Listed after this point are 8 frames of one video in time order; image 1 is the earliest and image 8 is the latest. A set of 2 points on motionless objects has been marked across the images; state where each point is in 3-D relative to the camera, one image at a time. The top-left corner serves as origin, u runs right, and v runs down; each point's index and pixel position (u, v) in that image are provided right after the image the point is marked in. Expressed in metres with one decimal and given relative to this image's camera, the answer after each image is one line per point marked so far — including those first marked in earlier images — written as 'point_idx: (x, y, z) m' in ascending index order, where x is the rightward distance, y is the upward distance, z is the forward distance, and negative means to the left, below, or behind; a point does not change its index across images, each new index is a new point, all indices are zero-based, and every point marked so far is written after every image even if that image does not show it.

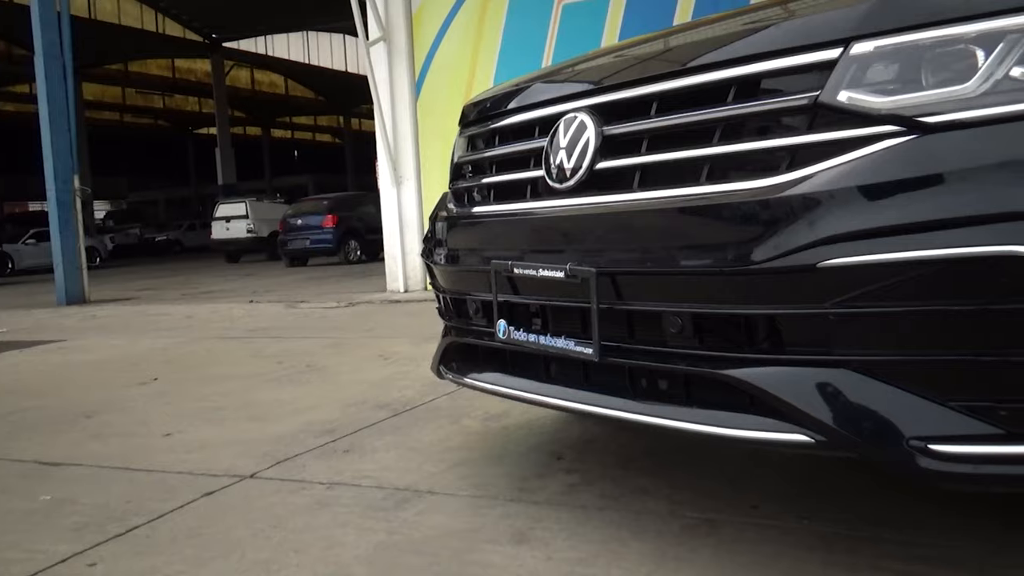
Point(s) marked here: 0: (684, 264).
0: (+0.3, 0.0, +1.6) m
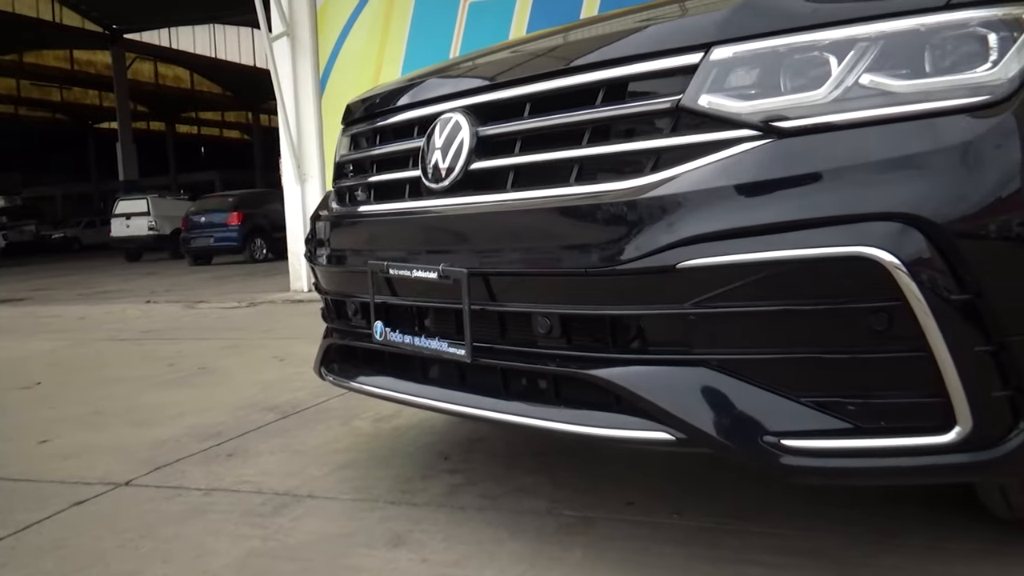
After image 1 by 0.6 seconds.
0: (+0.1, 0.0, +1.6) m
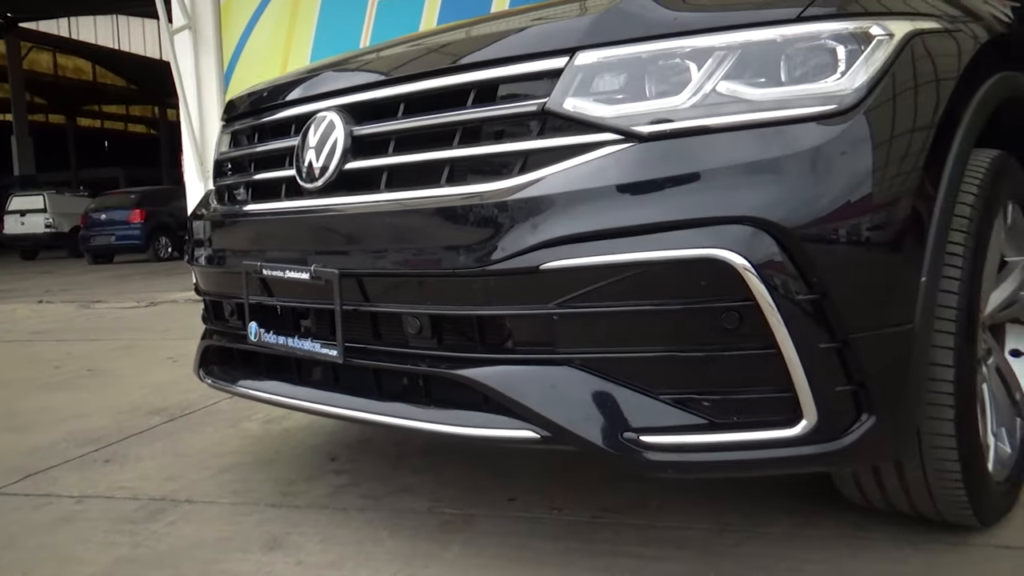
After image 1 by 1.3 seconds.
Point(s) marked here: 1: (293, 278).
0: (-0.2, 0.0, +1.6) m
1: (-0.4, 0.0, +1.8) m
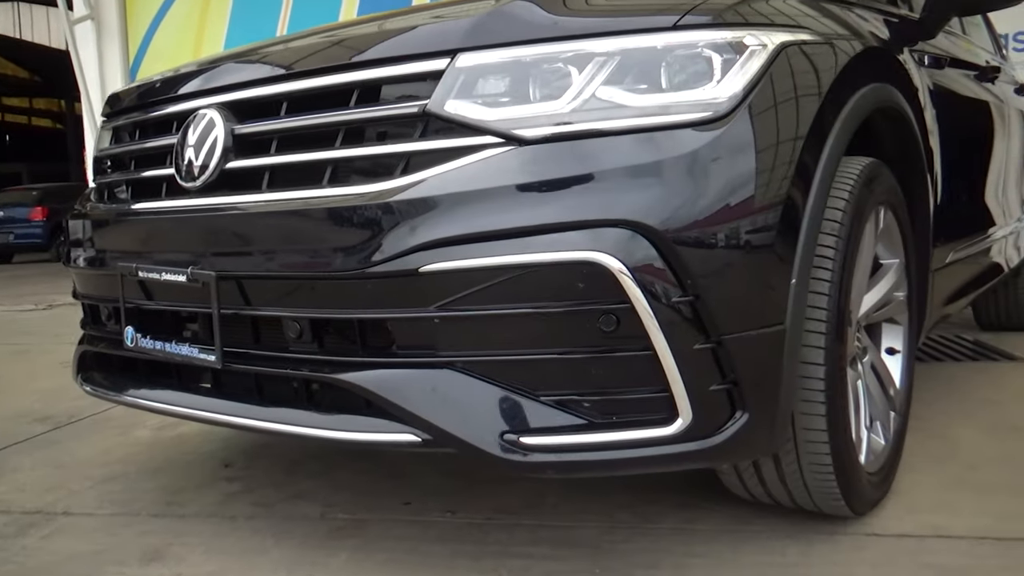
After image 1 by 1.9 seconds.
0: (-0.4, 0.0, +1.6) m
1: (-0.6, 0.0, +1.7) m
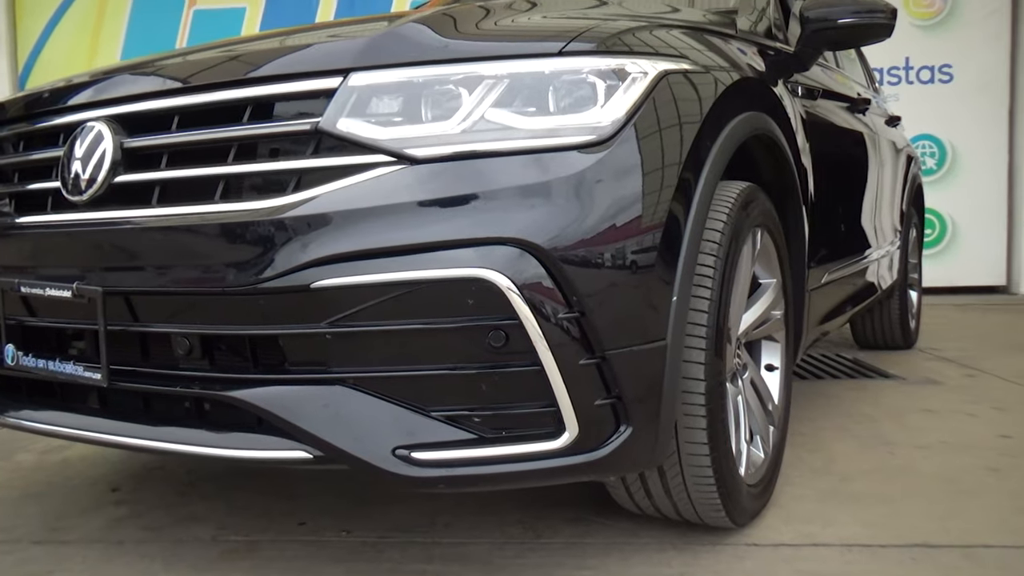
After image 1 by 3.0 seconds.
0: (-0.5, 0.0, +1.5) m
1: (-0.8, 0.0, +1.7) m
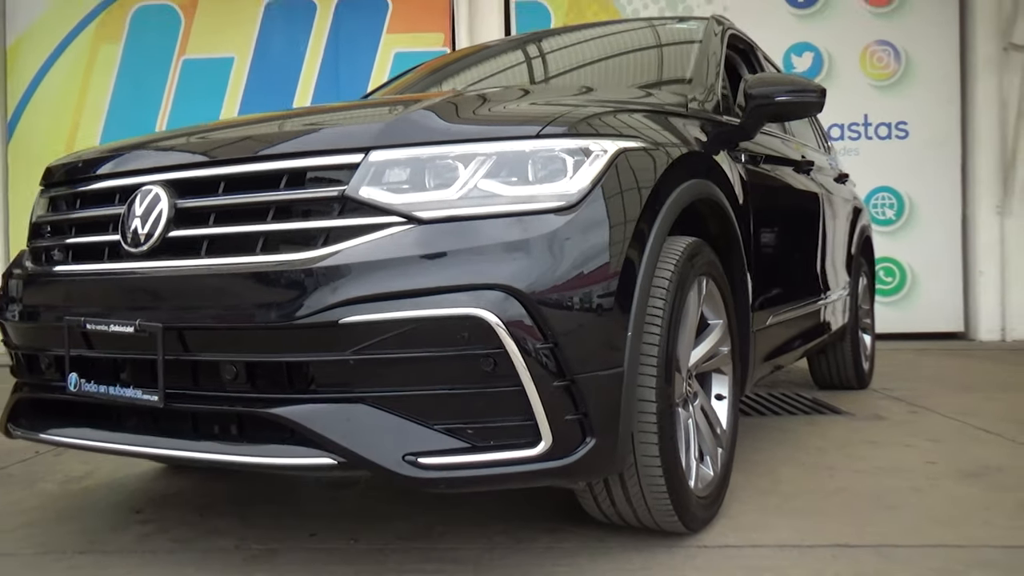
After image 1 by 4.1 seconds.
0: (-0.6, -0.1, +1.9) m
1: (-0.9, -0.1, +2.0) m
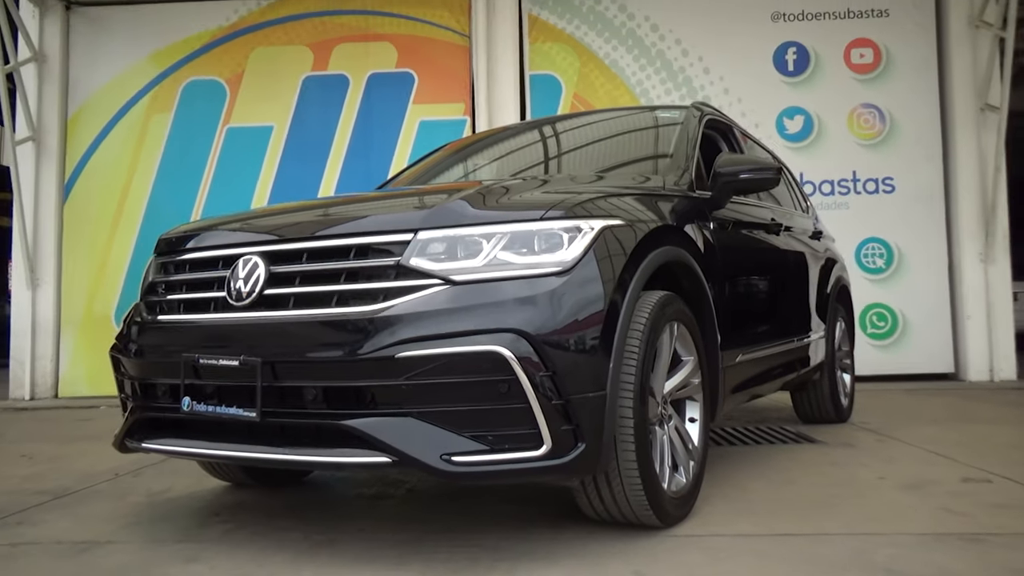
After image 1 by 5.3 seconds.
0: (-0.5, -0.2, +2.5) m
1: (-0.8, -0.2, +2.7) m
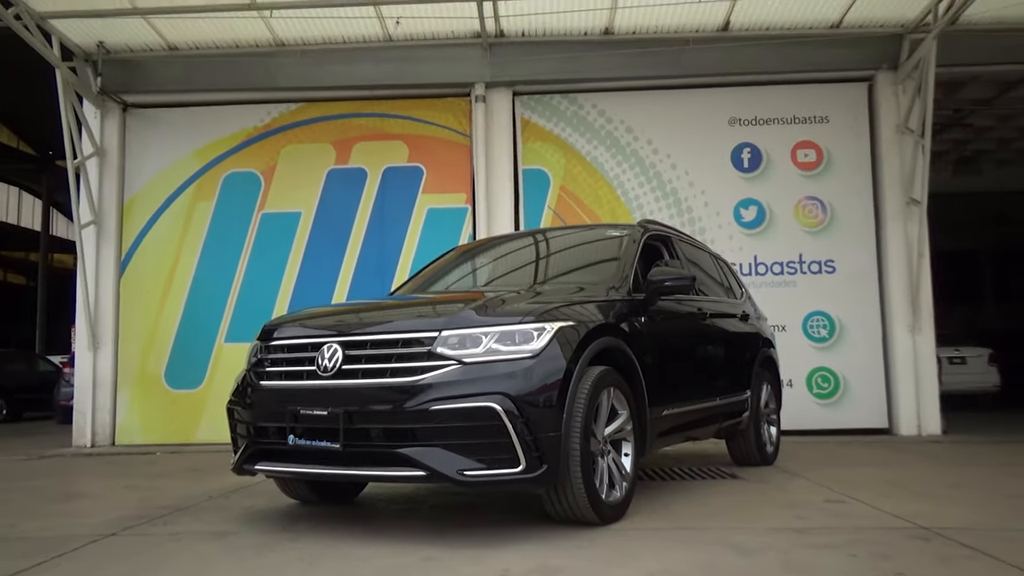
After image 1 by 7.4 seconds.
0: (-0.6, -0.5, +4.0) m
1: (-0.9, -0.6, +4.2) m
